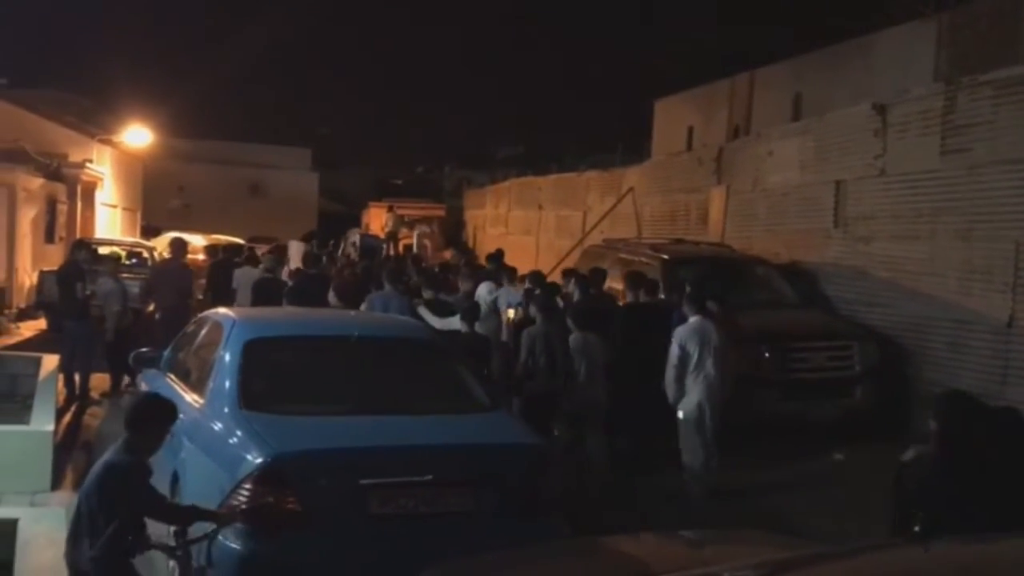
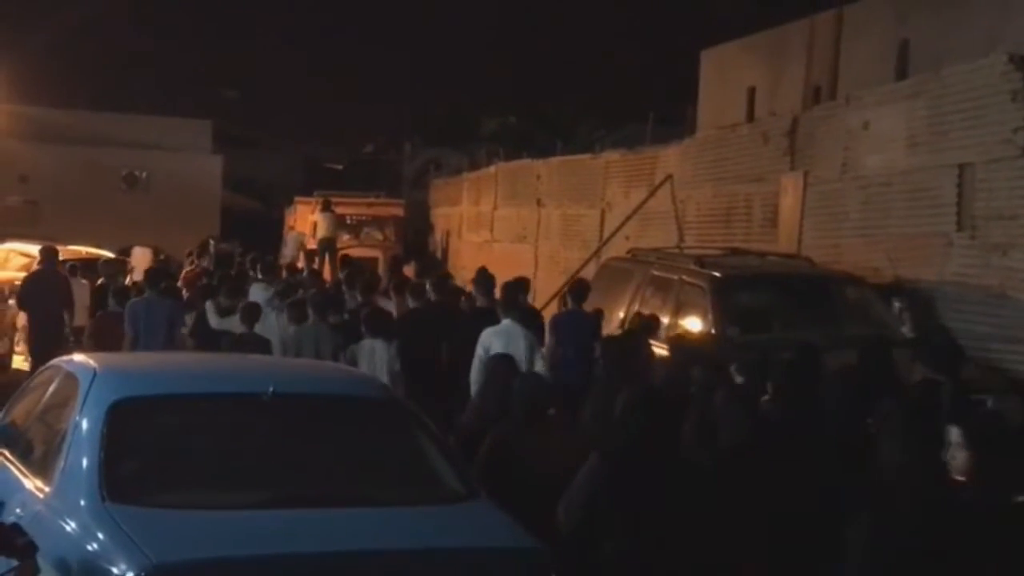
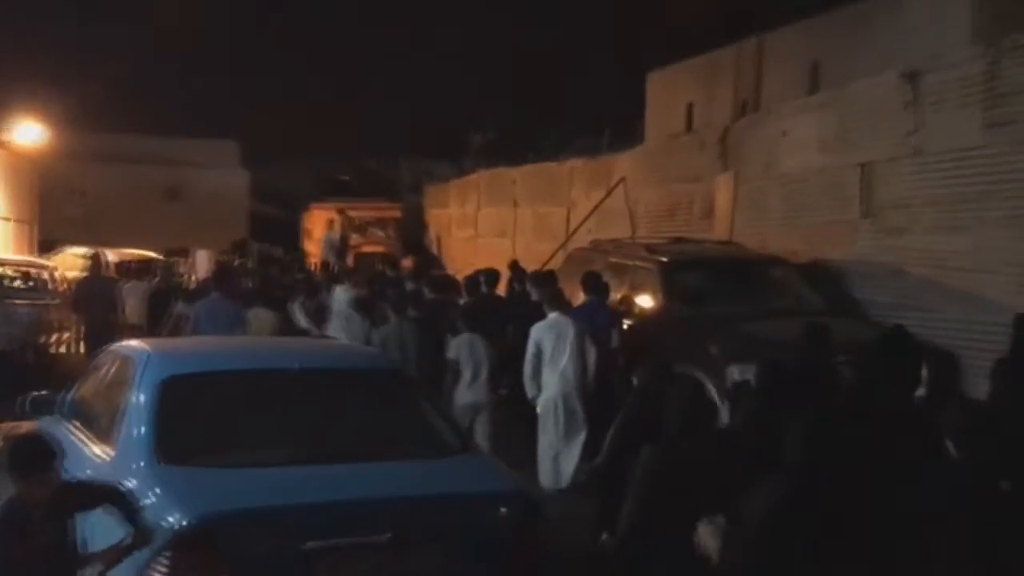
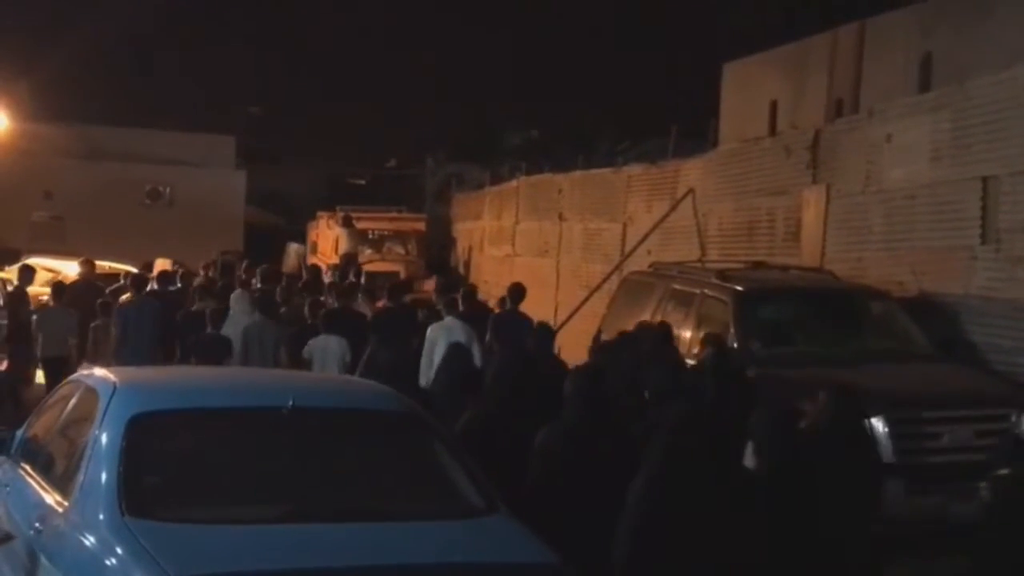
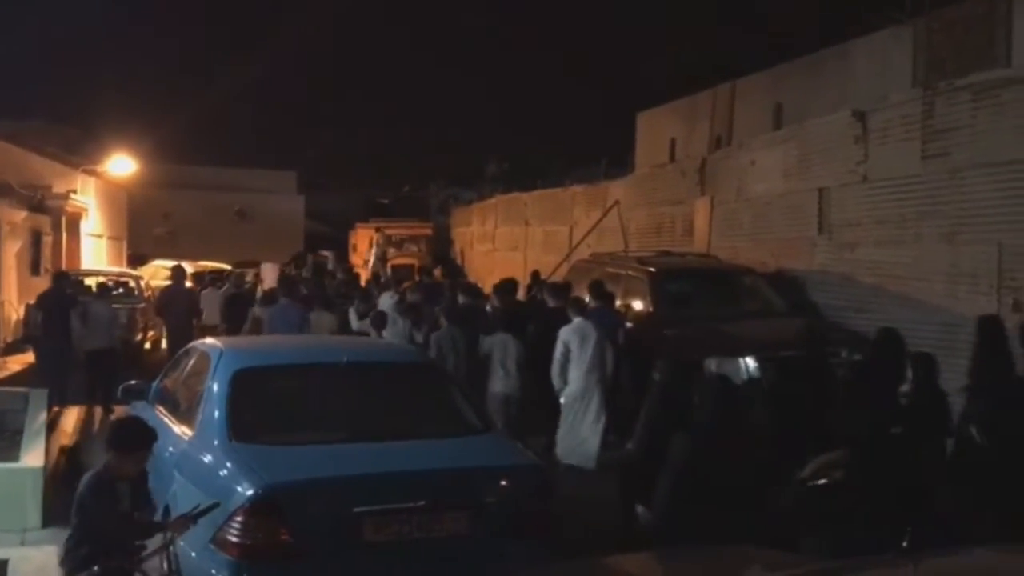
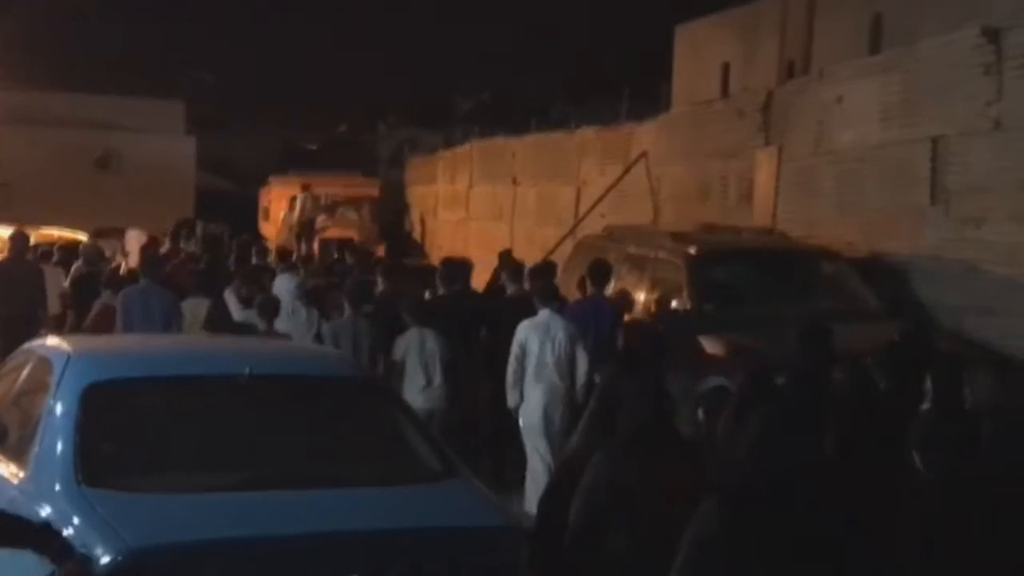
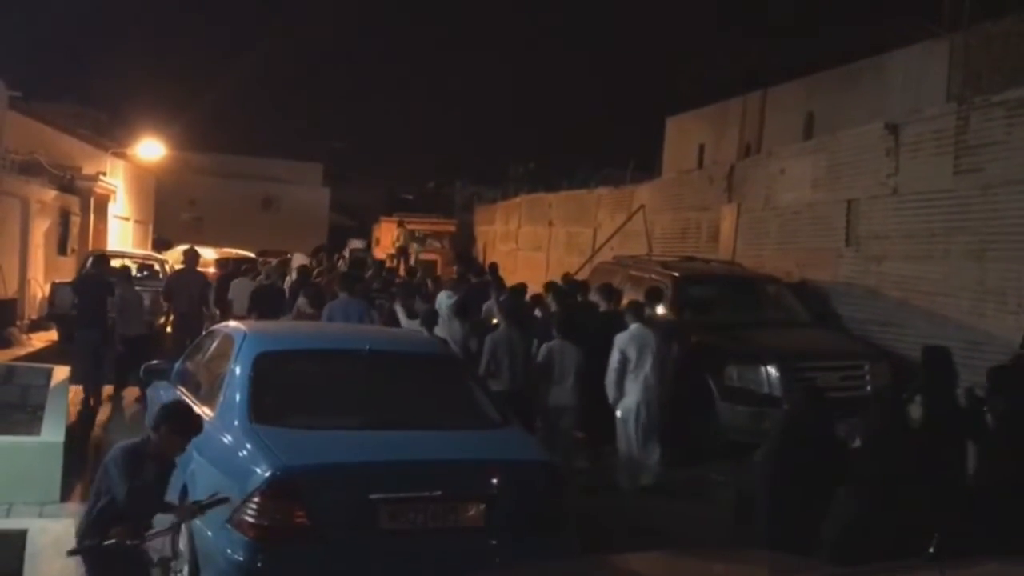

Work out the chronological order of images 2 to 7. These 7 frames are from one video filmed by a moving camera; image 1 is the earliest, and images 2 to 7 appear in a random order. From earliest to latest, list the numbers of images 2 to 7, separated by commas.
7, 5, 3, 6, 2, 4
